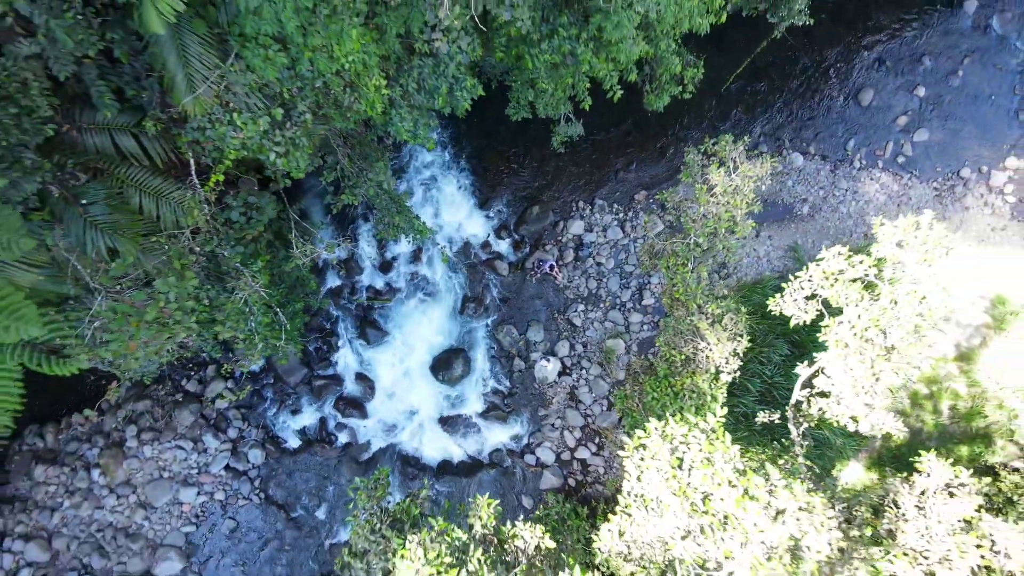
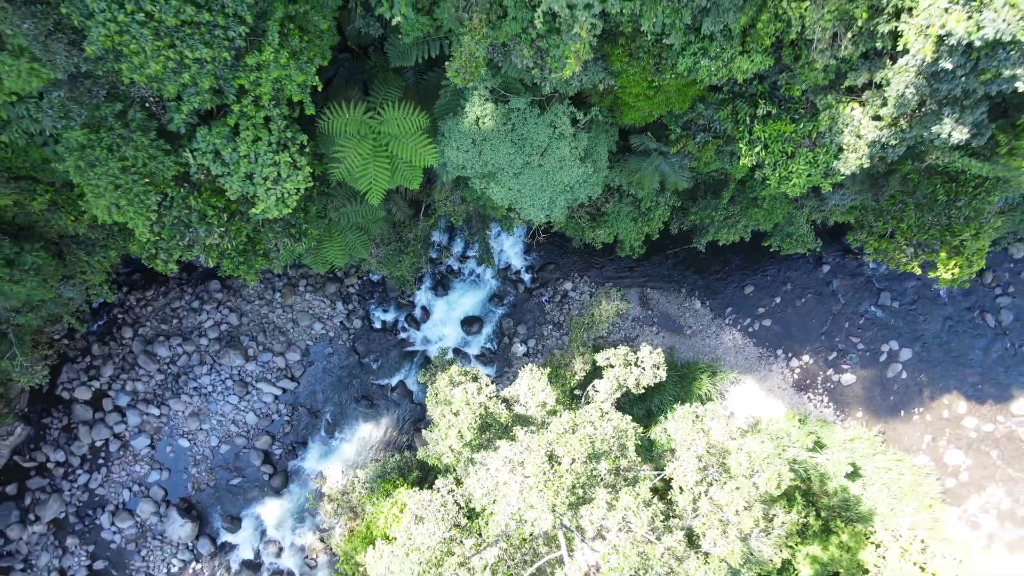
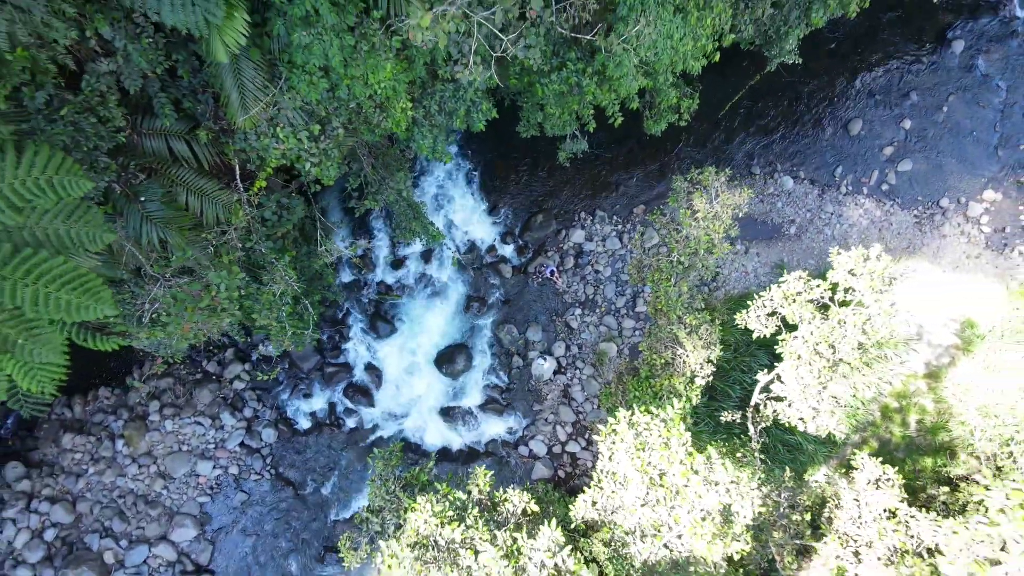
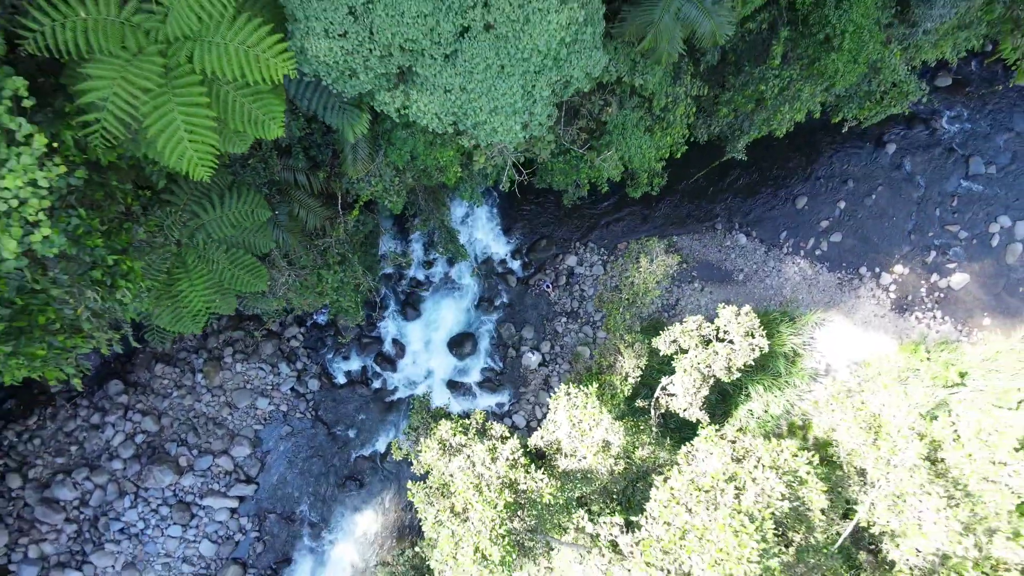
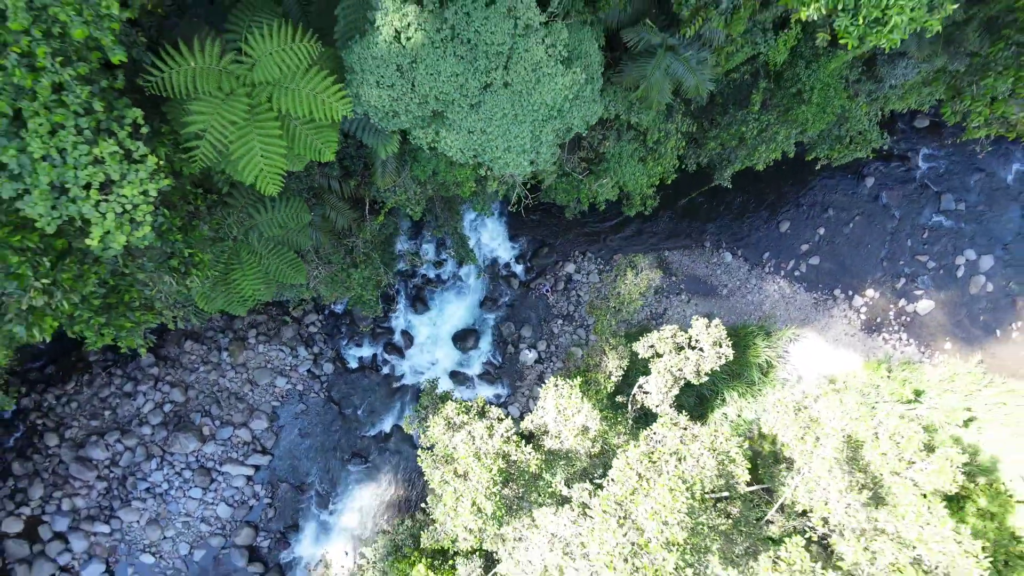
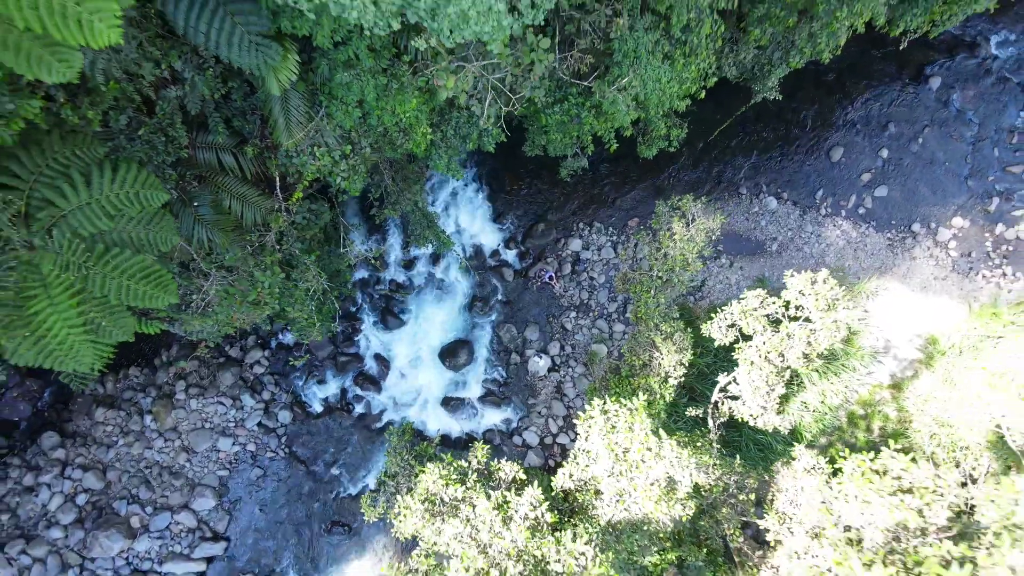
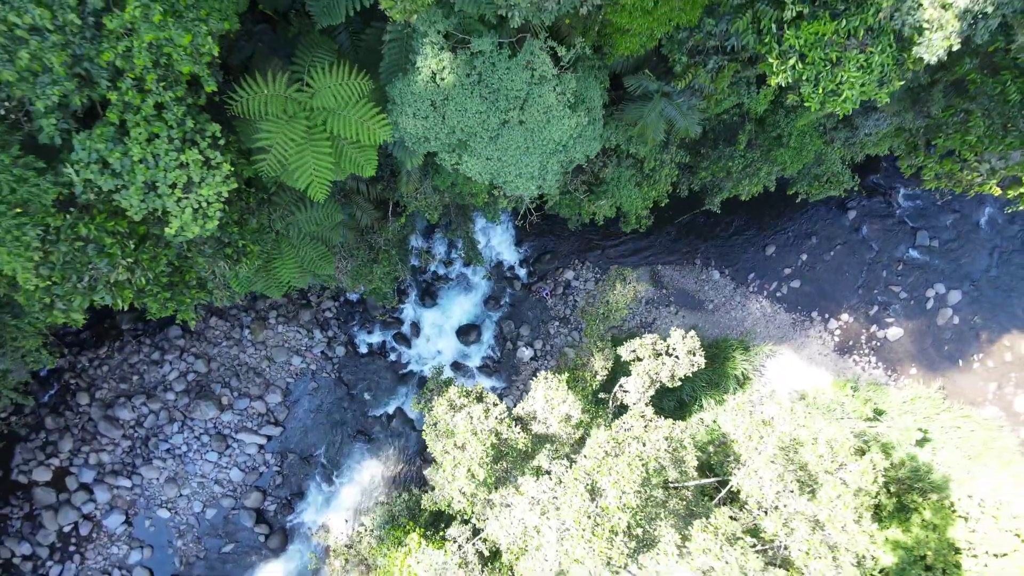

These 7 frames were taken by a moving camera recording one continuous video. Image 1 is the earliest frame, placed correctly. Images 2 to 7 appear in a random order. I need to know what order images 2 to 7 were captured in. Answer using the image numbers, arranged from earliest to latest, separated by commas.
3, 6, 4, 5, 7, 2
